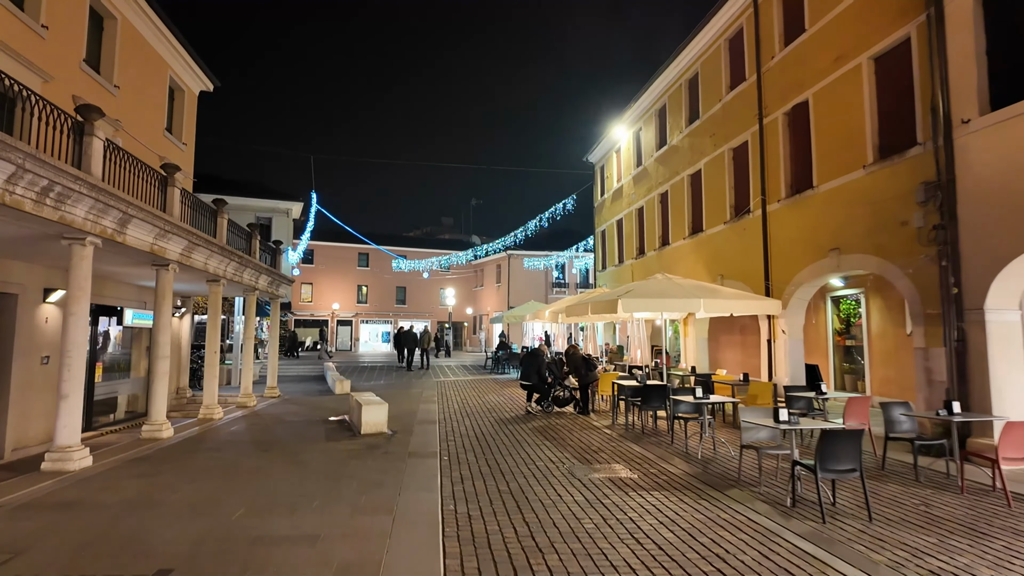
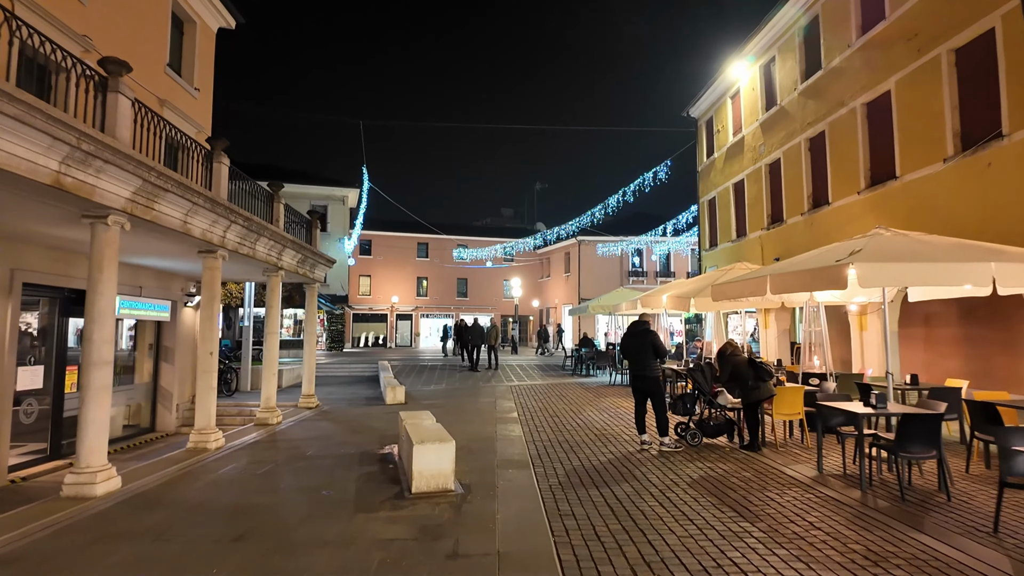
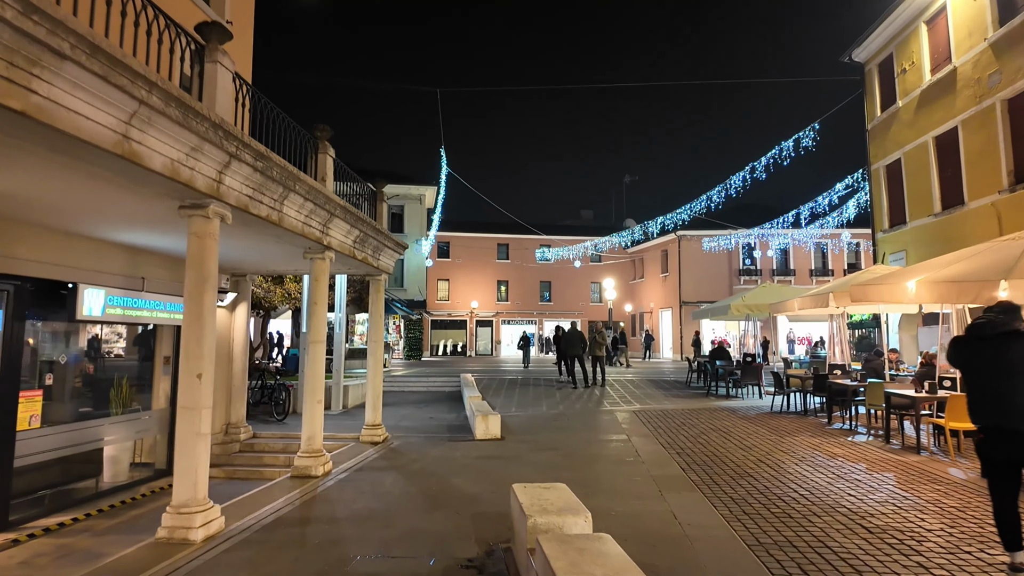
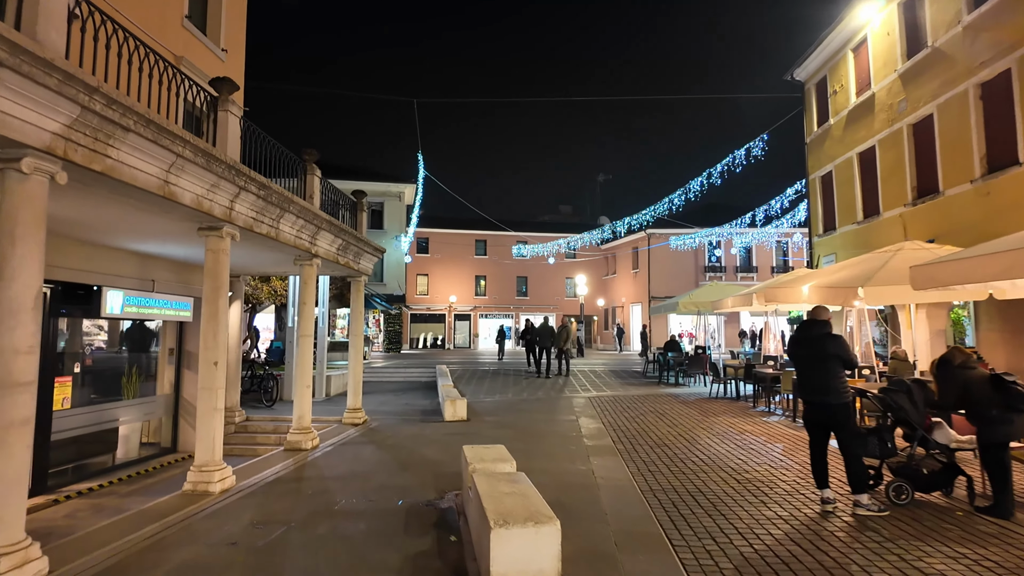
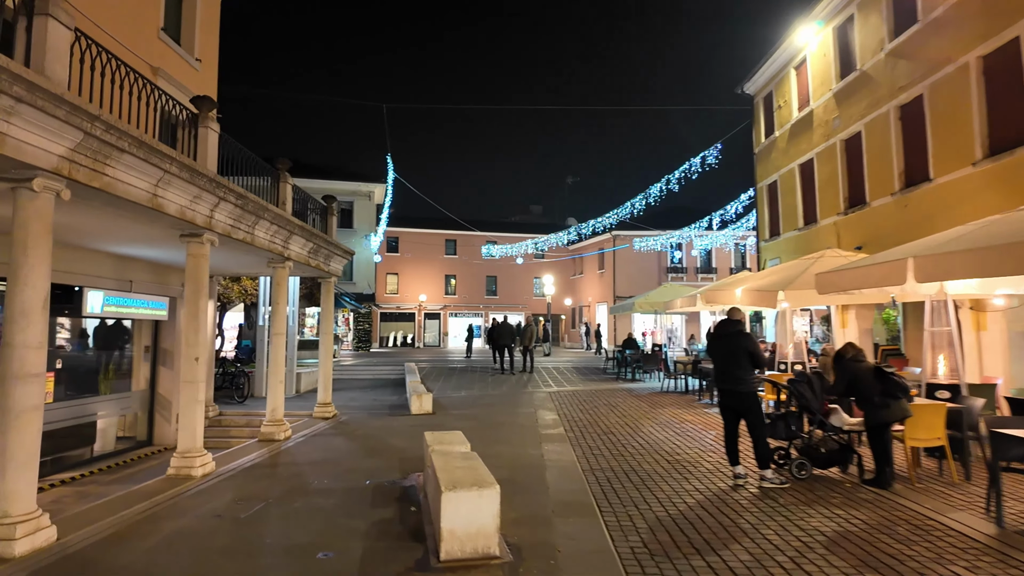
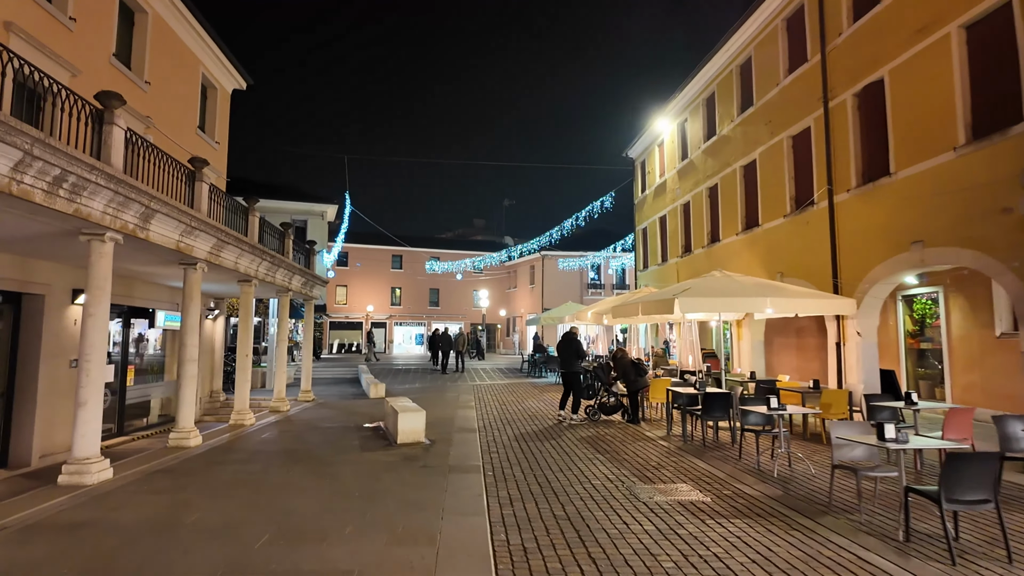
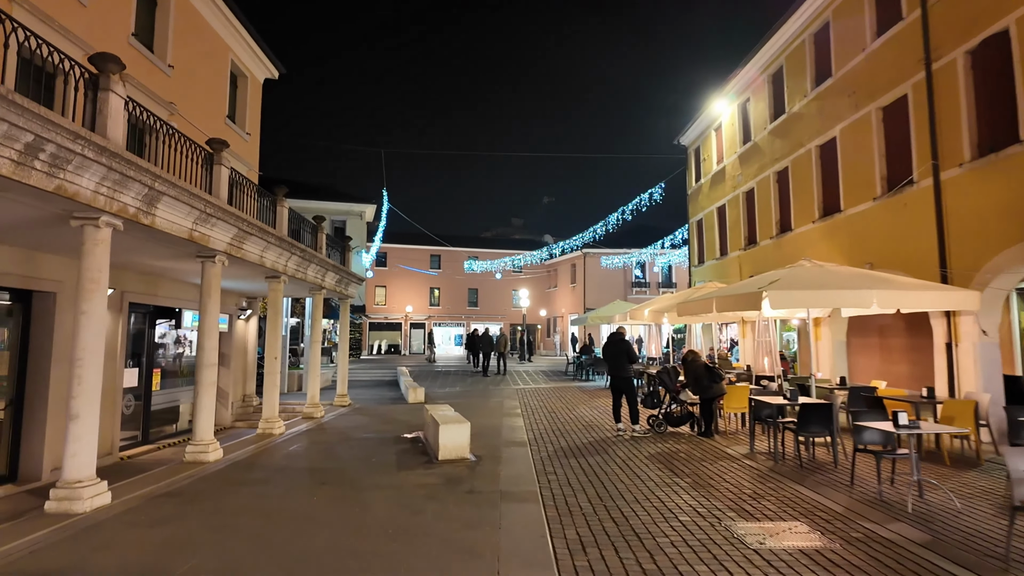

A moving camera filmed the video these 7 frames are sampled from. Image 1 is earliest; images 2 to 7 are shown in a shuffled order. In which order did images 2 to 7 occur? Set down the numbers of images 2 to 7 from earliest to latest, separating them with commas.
6, 7, 2, 5, 4, 3
